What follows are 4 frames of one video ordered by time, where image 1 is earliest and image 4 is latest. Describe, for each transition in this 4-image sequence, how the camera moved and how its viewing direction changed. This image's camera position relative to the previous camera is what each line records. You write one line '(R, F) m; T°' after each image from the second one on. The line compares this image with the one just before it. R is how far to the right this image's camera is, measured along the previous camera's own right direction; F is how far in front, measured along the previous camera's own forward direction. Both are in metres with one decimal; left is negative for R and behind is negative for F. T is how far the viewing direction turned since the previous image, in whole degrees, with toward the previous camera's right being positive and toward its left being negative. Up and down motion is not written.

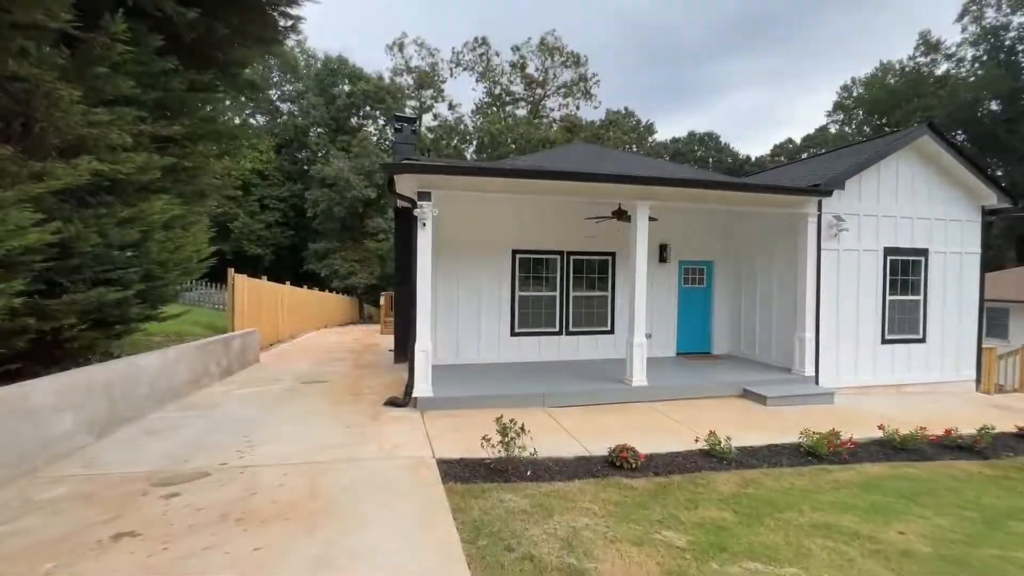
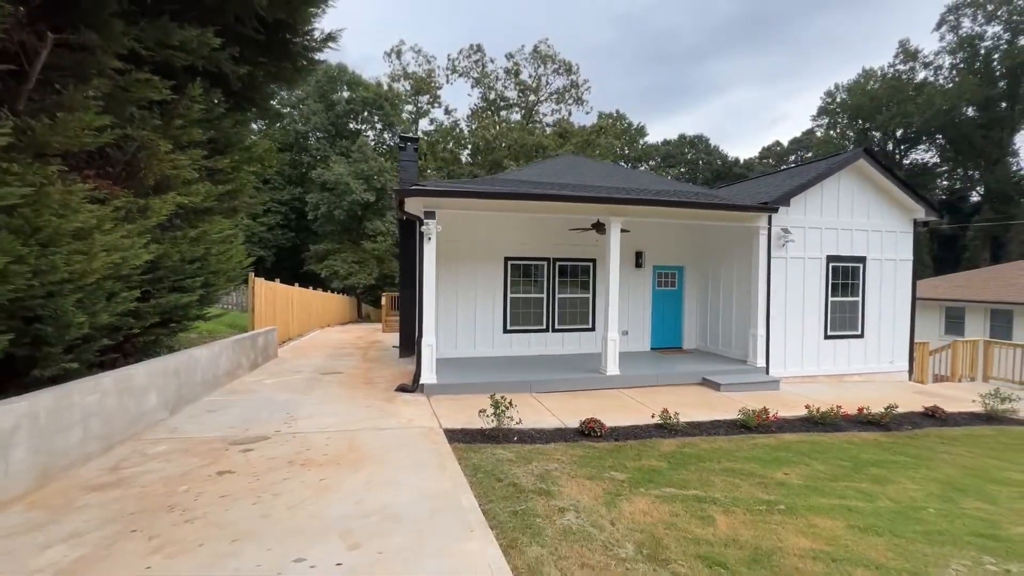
(+0.1, -1.2) m; +1°
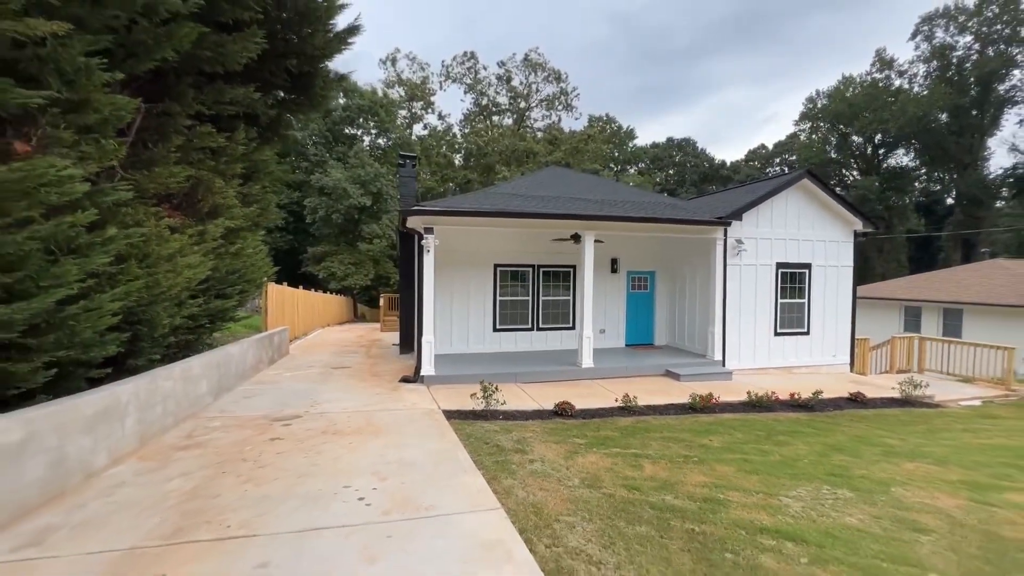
(+0.1, -1.3) m; +1°
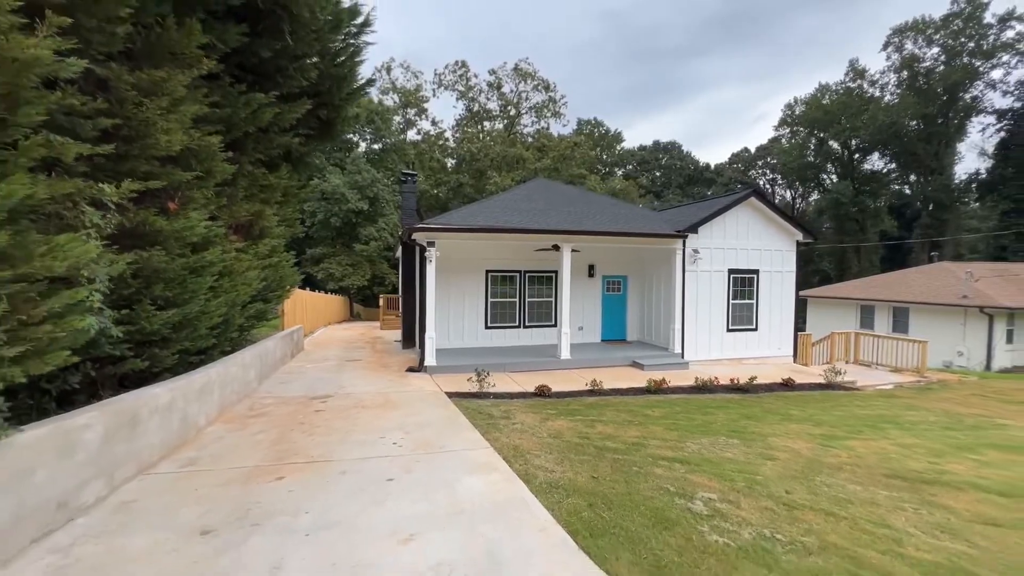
(+0.1, -1.7) m; +1°
